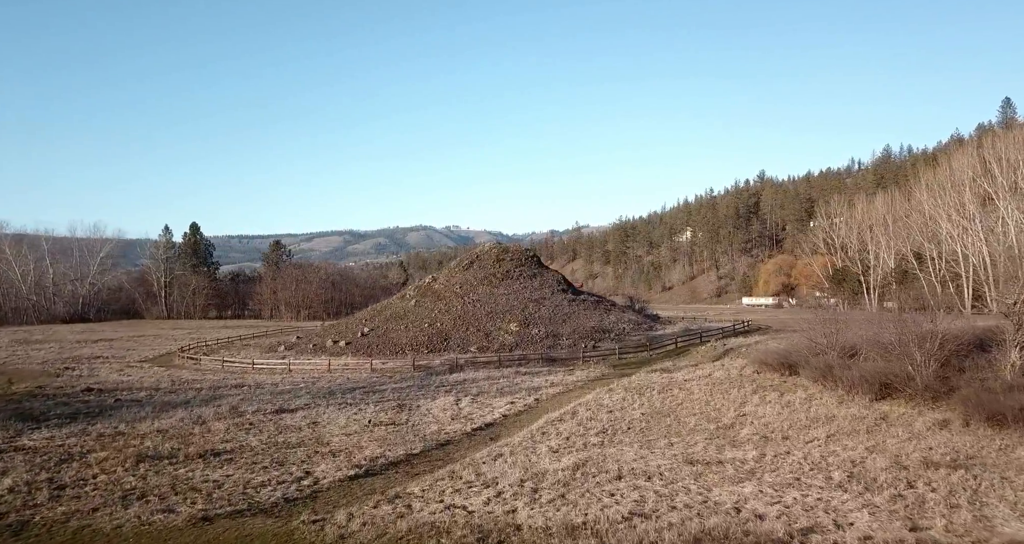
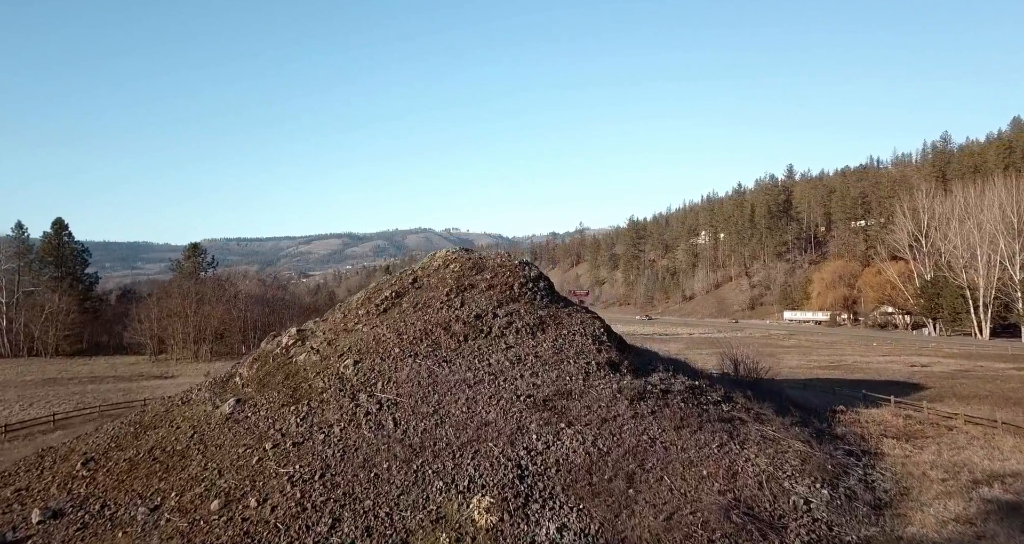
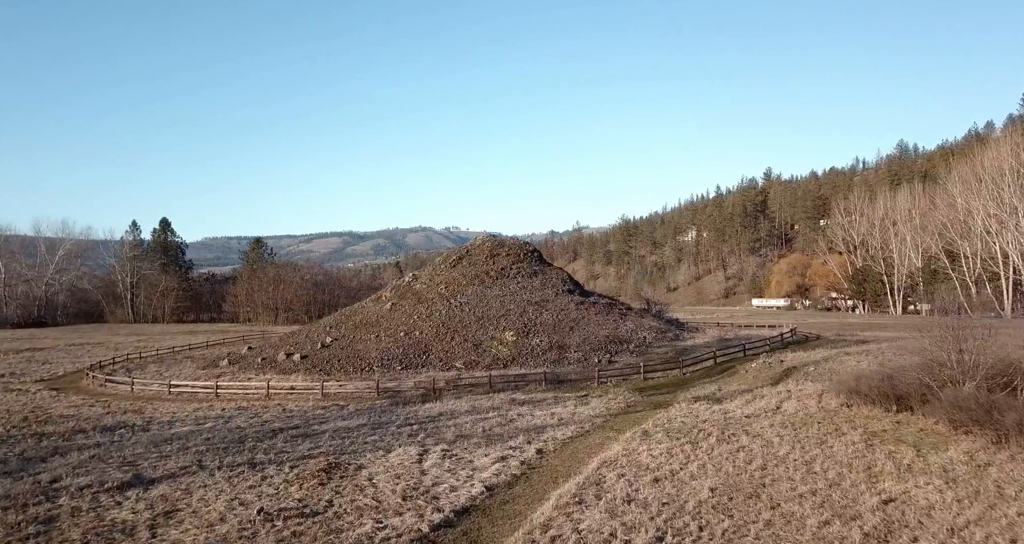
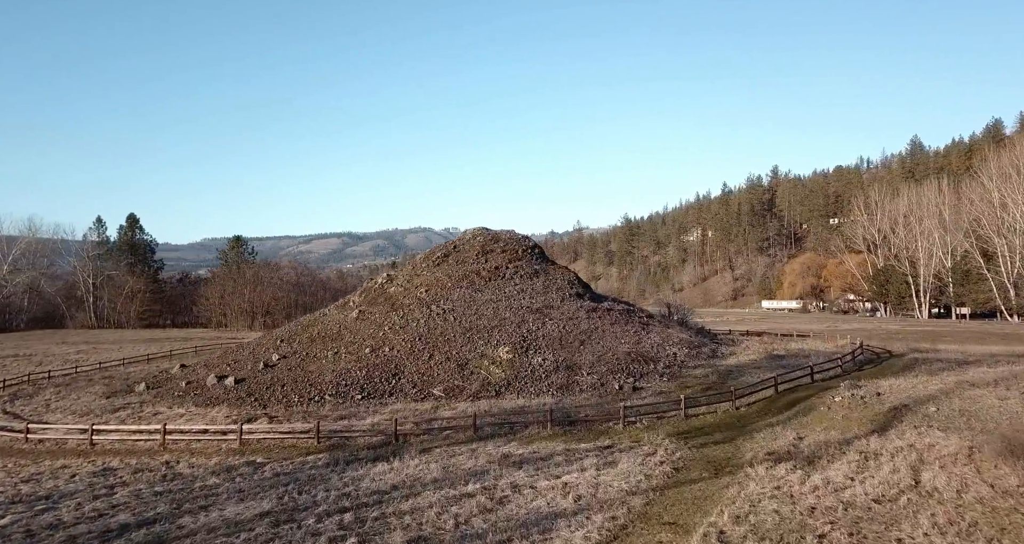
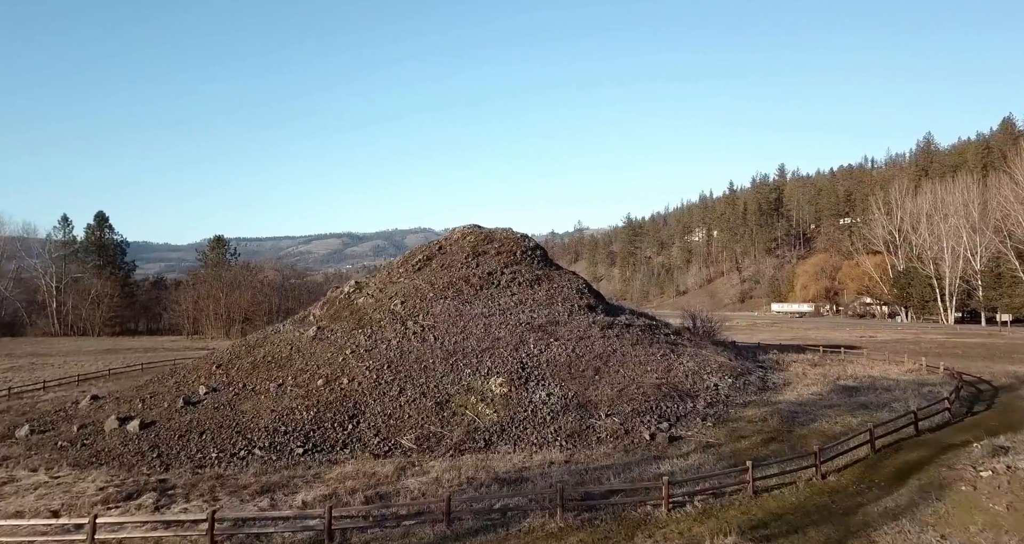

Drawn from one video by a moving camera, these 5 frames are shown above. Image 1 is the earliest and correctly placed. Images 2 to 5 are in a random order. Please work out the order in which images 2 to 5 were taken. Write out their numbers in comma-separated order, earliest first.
3, 4, 5, 2
